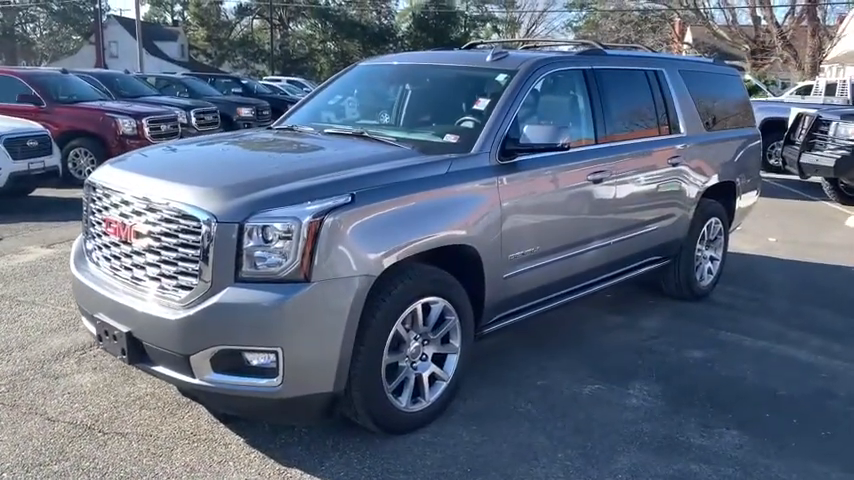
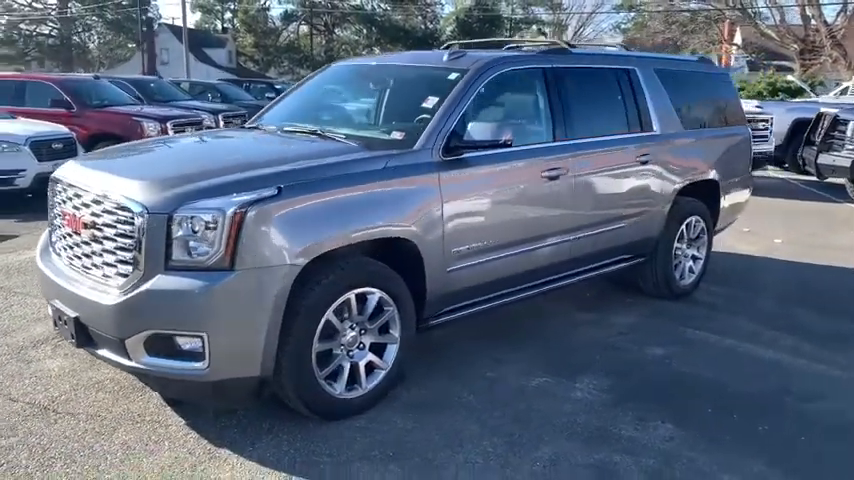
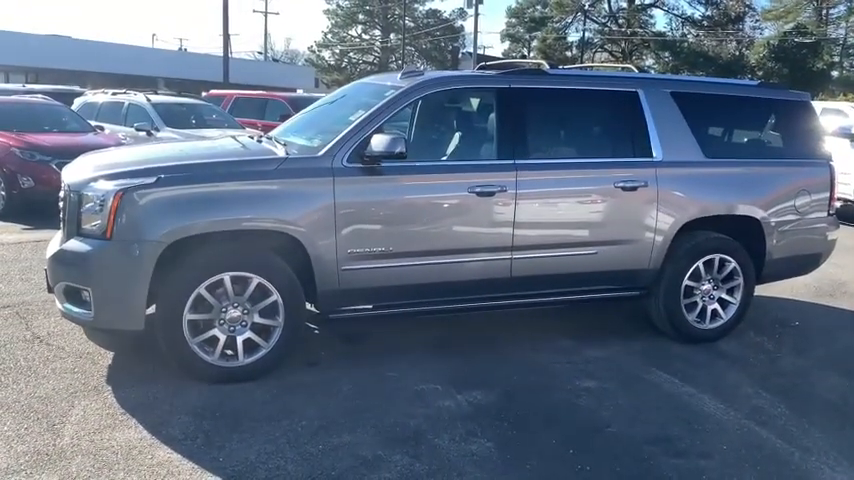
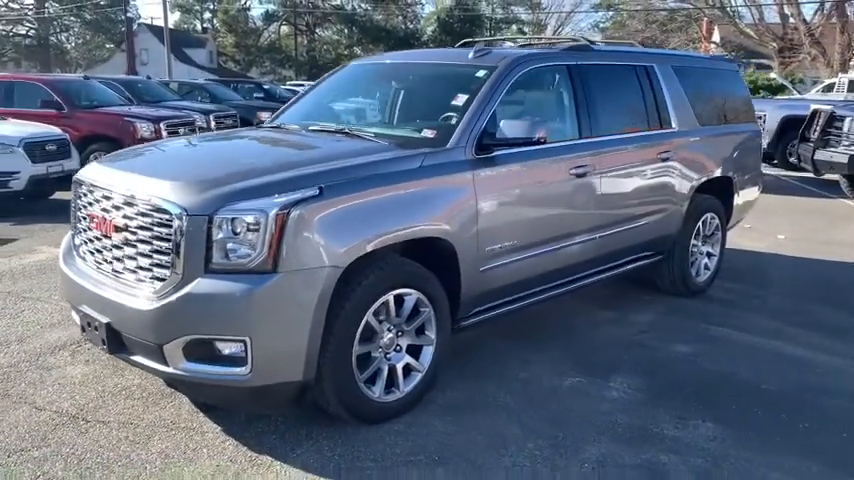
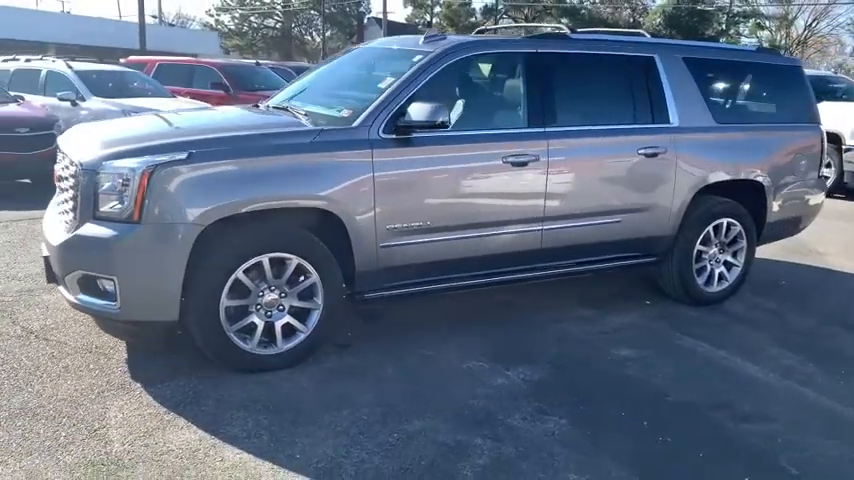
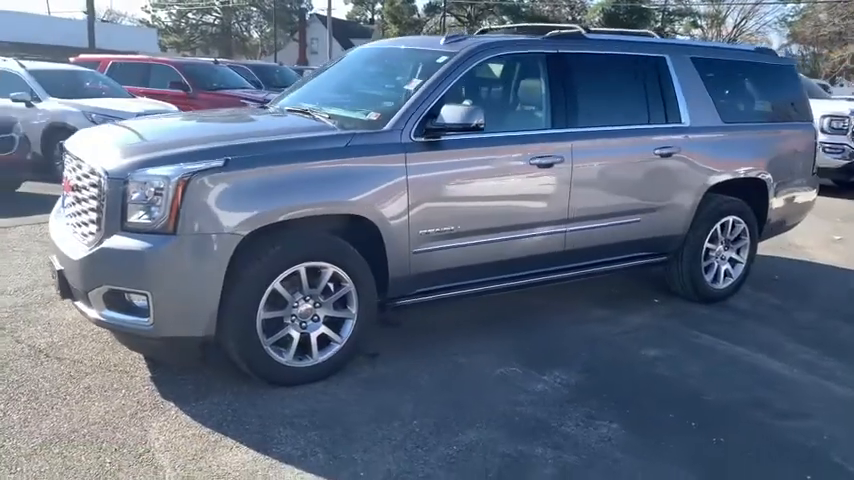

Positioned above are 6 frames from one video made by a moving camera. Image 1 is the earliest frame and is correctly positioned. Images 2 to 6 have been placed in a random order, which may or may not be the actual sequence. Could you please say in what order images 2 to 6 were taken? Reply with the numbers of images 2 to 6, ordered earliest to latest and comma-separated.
4, 2, 6, 5, 3
